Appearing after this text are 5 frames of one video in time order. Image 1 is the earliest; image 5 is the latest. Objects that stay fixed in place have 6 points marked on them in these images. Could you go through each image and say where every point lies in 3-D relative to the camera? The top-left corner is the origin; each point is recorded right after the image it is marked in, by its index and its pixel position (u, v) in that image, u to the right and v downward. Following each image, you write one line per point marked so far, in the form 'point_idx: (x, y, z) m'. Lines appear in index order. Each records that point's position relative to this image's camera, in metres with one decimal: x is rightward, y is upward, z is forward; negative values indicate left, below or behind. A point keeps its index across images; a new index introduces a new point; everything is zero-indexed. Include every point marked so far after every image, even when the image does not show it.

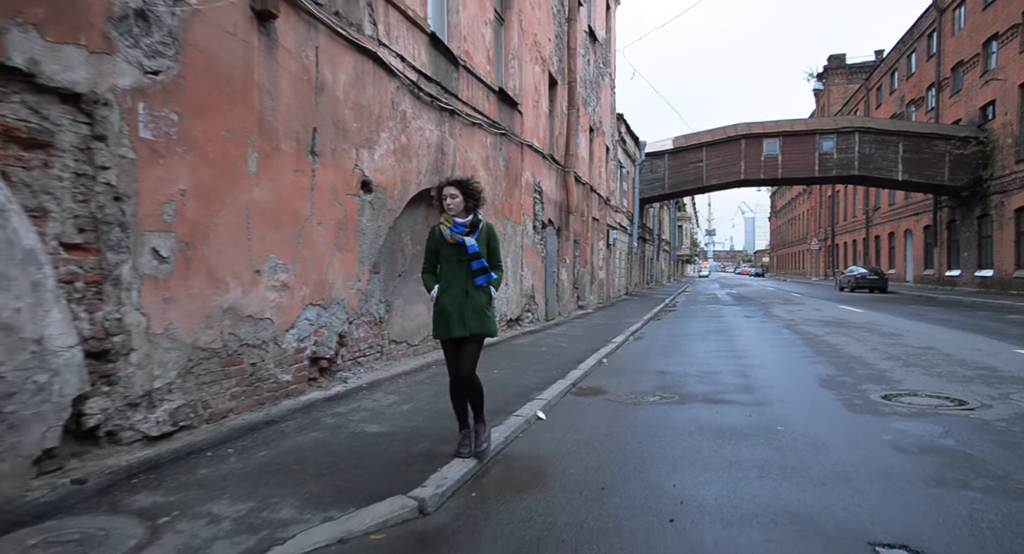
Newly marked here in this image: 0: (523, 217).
0: (+0.2, +1.2, +11.8) m
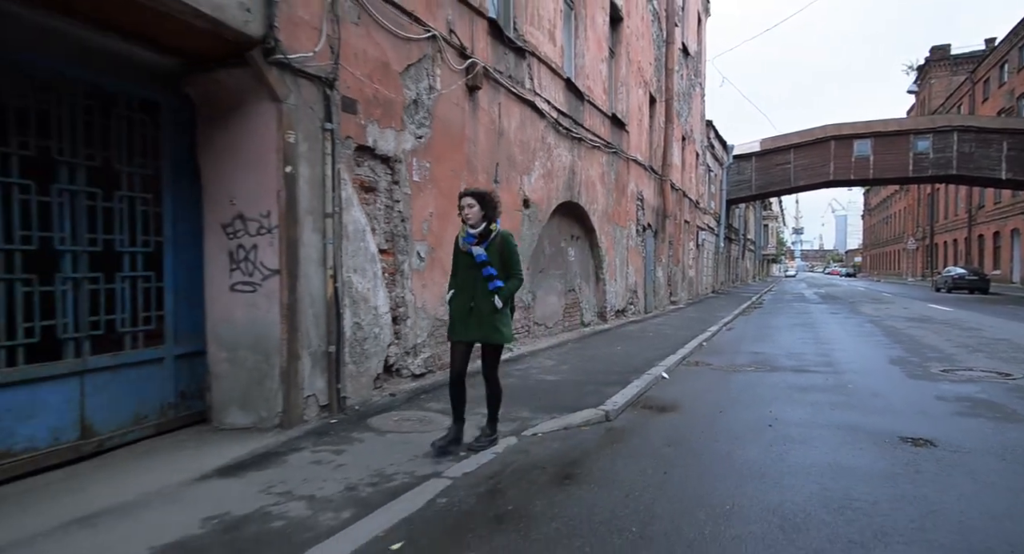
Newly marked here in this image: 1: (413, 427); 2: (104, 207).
0: (+2.7, +1.3, +13.7) m
1: (-0.9, -1.3, +5.1) m
2: (-3.1, +0.5, +4.5) m
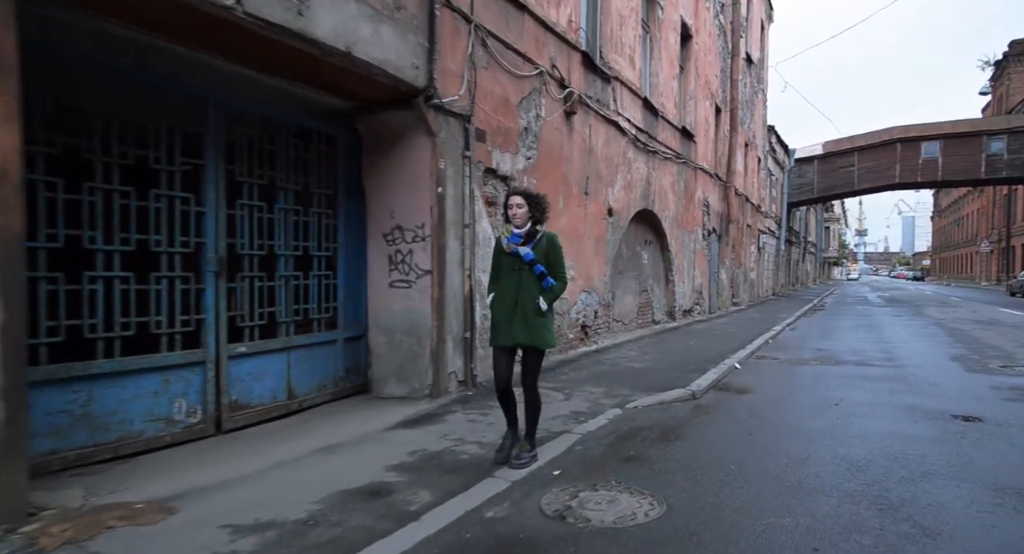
0: (+4.5, +1.2, +14.5) m
1: (+0.2, -1.3, +6.2) m
2: (-2.0, +0.6, +5.8) m
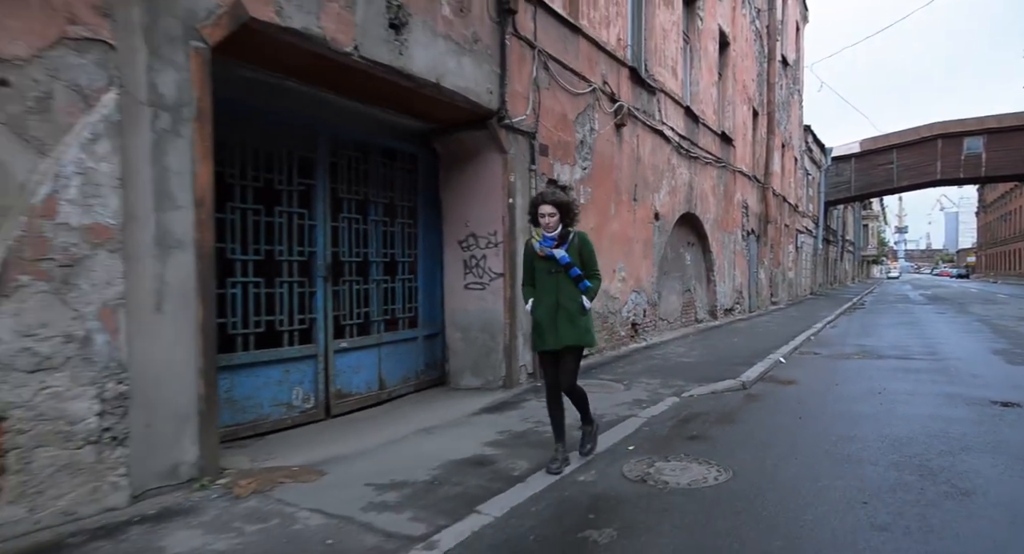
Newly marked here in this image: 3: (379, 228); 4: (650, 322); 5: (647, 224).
0: (+5.6, +1.2, +14.9) m
1: (+1.0, -1.3, +6.8) m
2: (-1.3, +0.5, +6.5) m
3: (-1.4, +0.5, +6.4) m
4: (+2.4, -0.8, +10.3) m
5: (+2.3, +0.9, +9.9) m
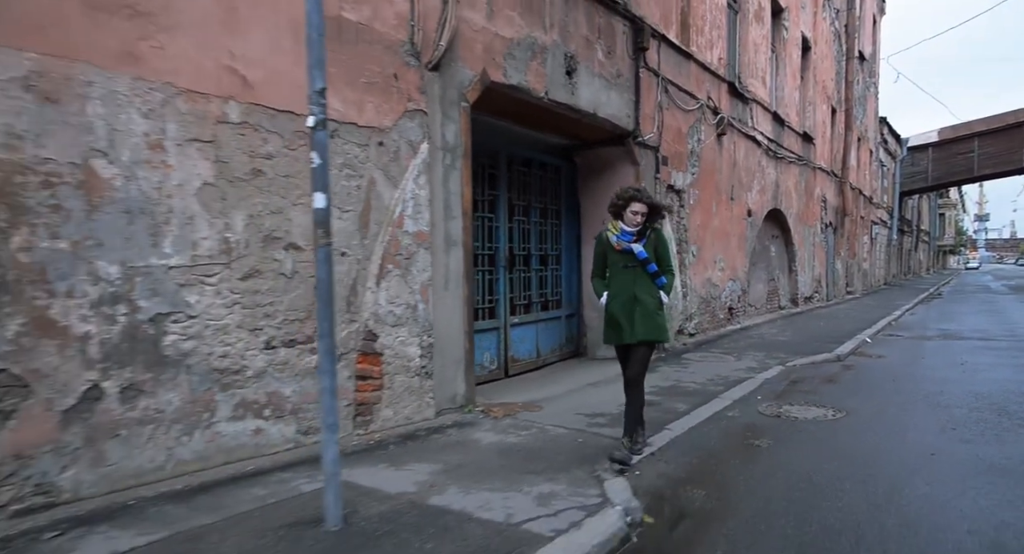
0: (+8.1, +1.5, +15.8) m
1: (+2.8, -1.1, +8.2) m
2: (+0.4, +0.7, +8.1) m
3: (+0.3, +0.7, +7.9) m
4: (+4.5, -0.6, +11.5) m
5: (+4.3, +1.1, +11.1) m
